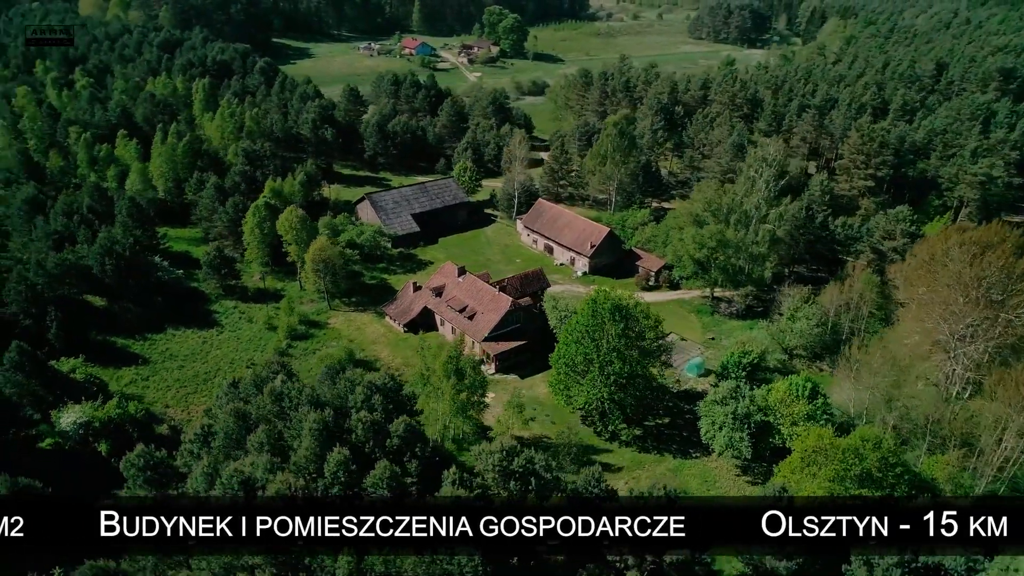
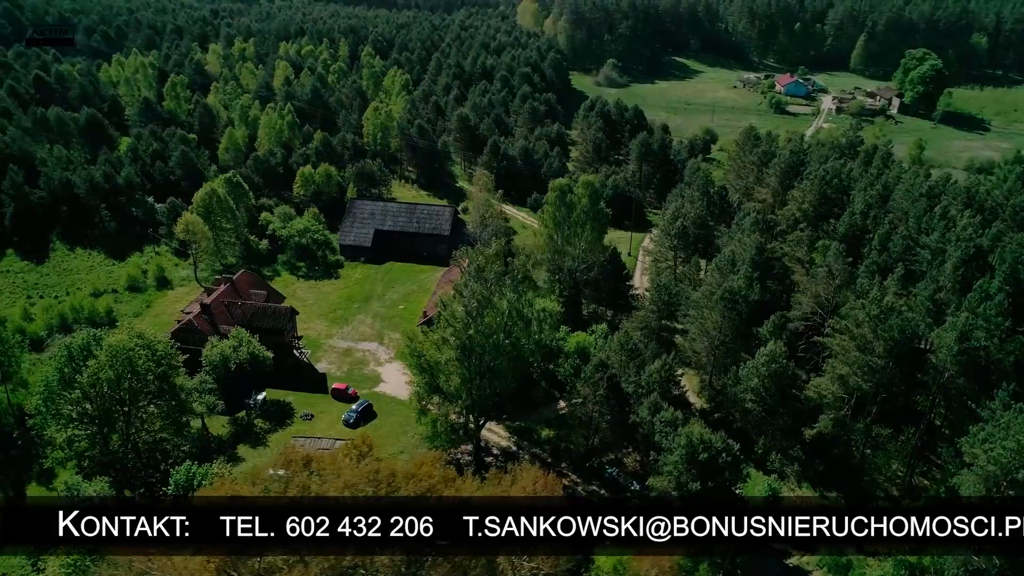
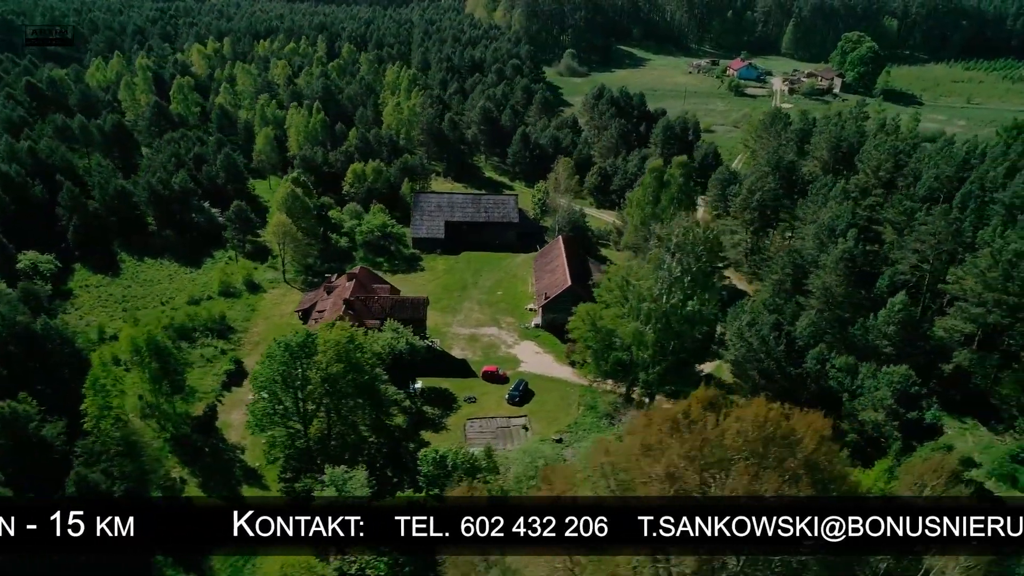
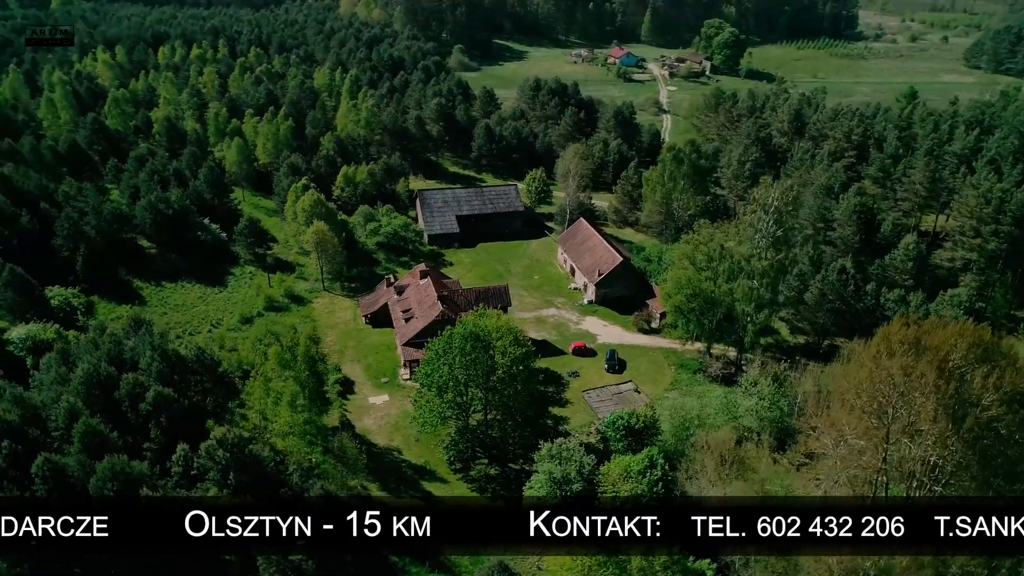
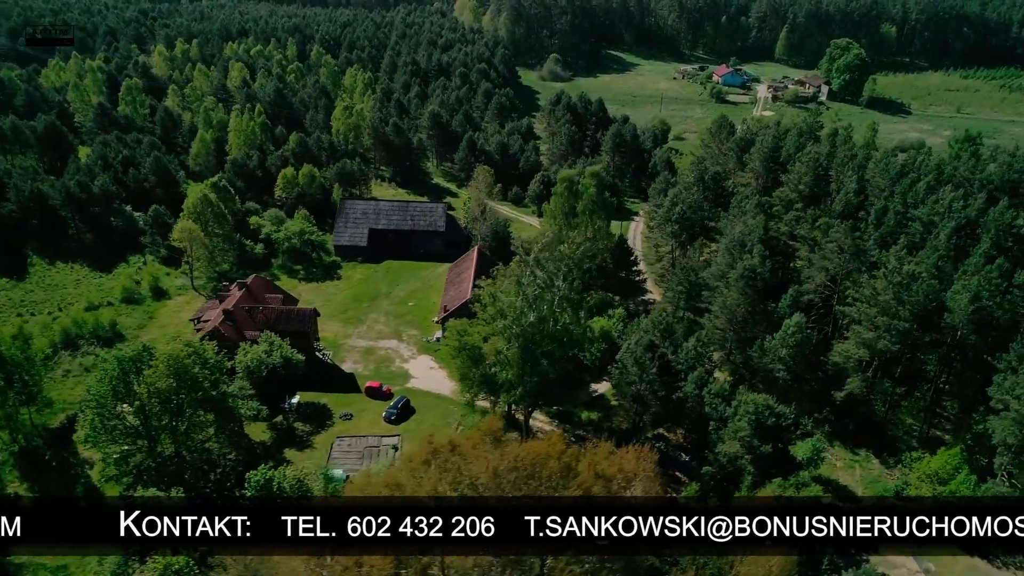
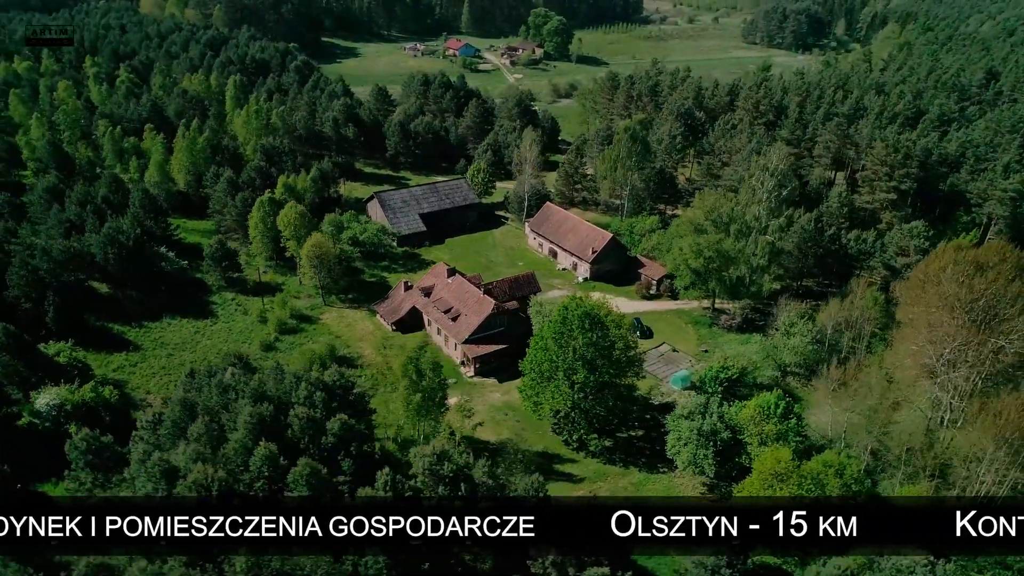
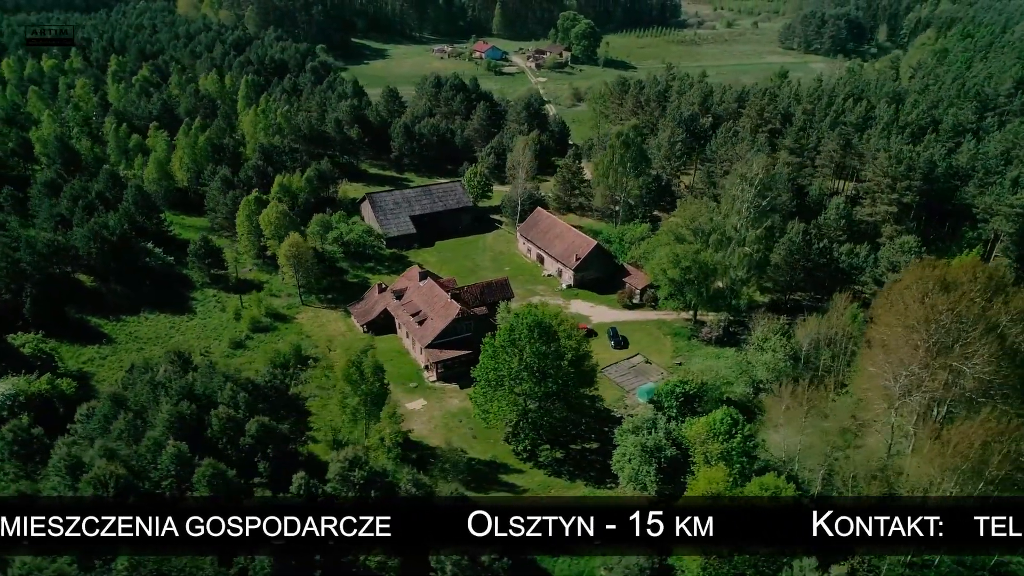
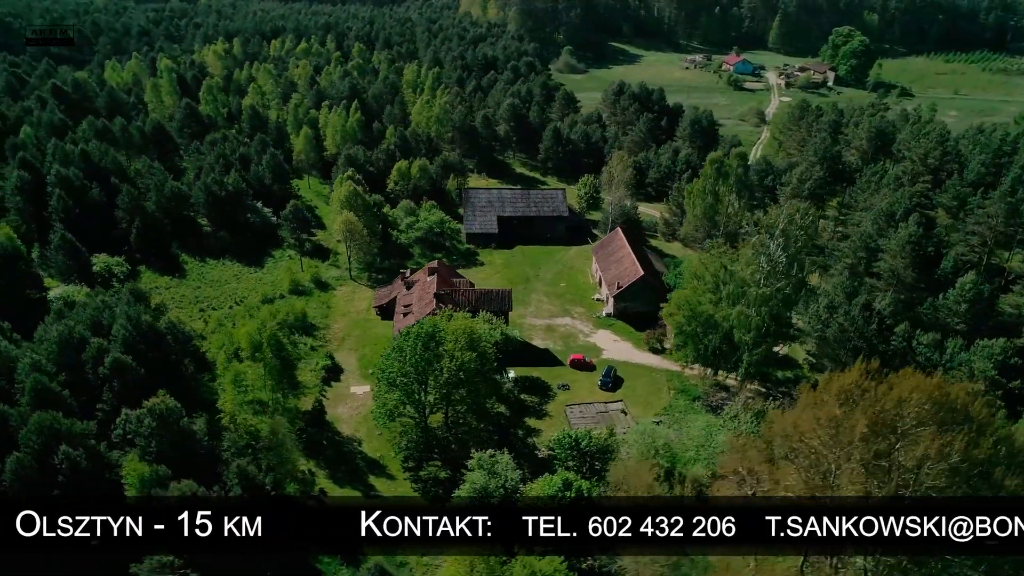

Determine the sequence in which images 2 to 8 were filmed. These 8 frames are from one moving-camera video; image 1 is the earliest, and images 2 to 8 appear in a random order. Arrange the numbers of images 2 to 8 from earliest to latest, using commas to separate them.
6, 7, 4, 8, 3, 5, 2
